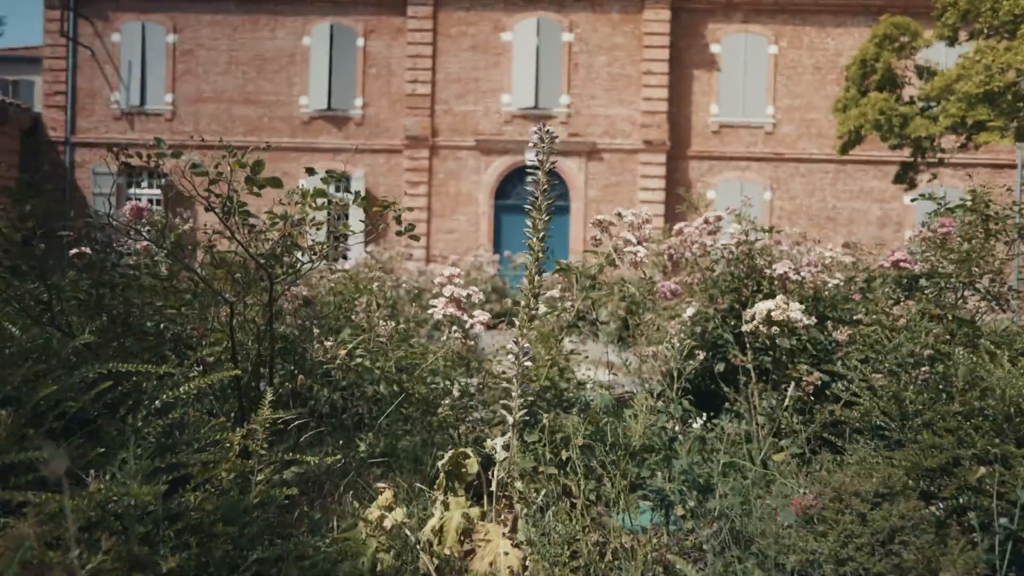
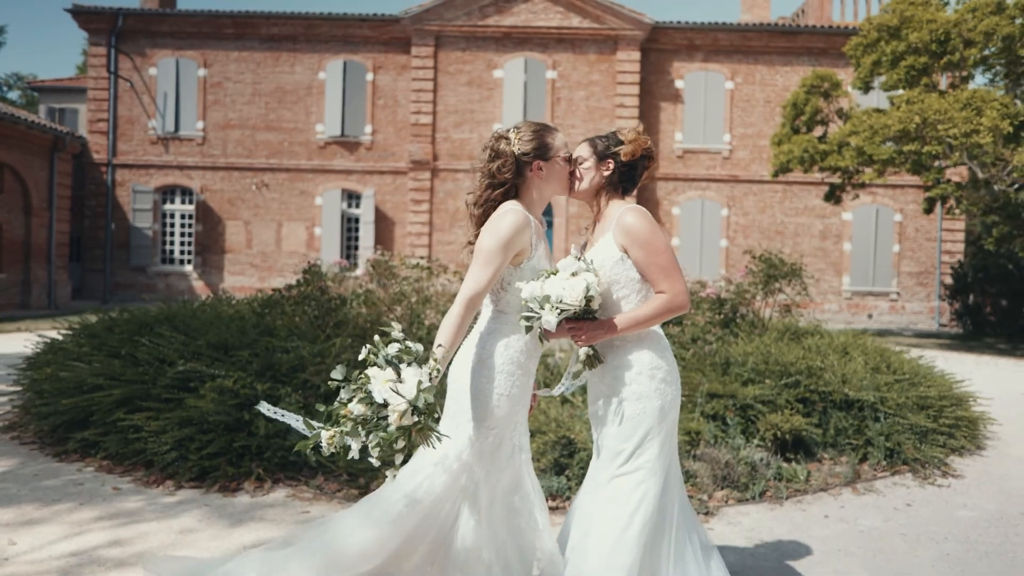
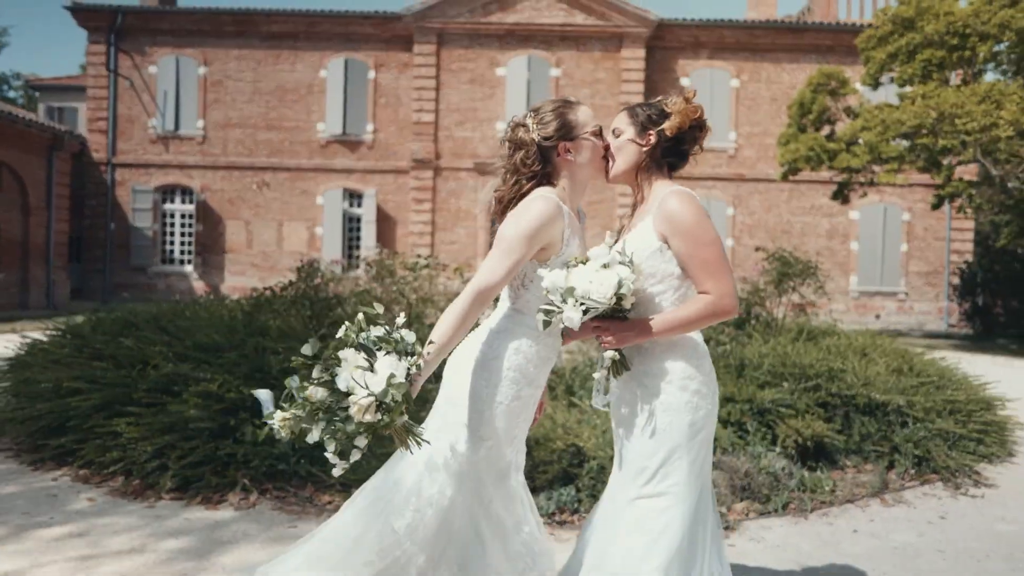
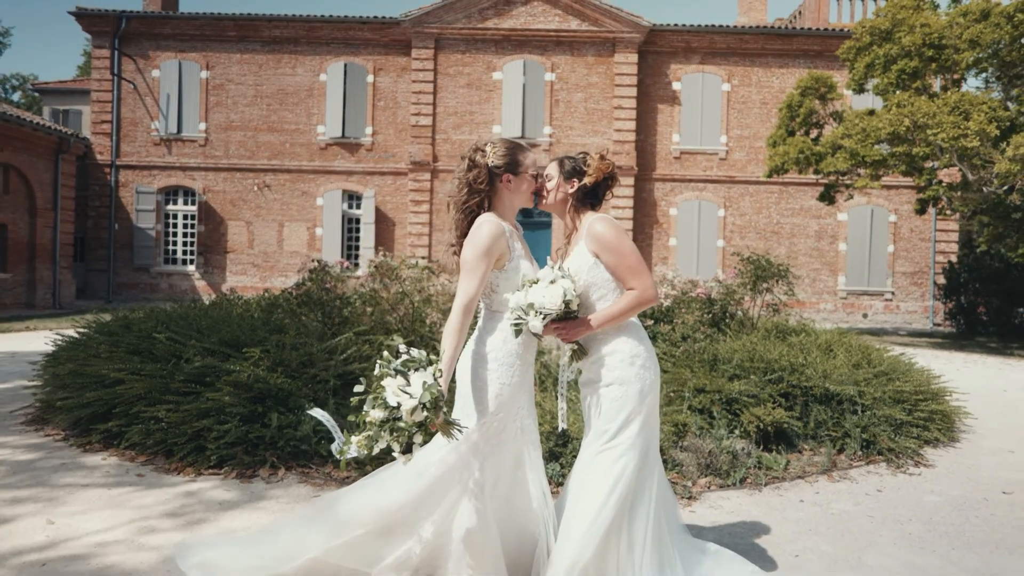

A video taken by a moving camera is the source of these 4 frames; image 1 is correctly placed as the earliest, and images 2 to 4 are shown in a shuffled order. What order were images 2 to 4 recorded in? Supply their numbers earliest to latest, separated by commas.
3, 2, 4
